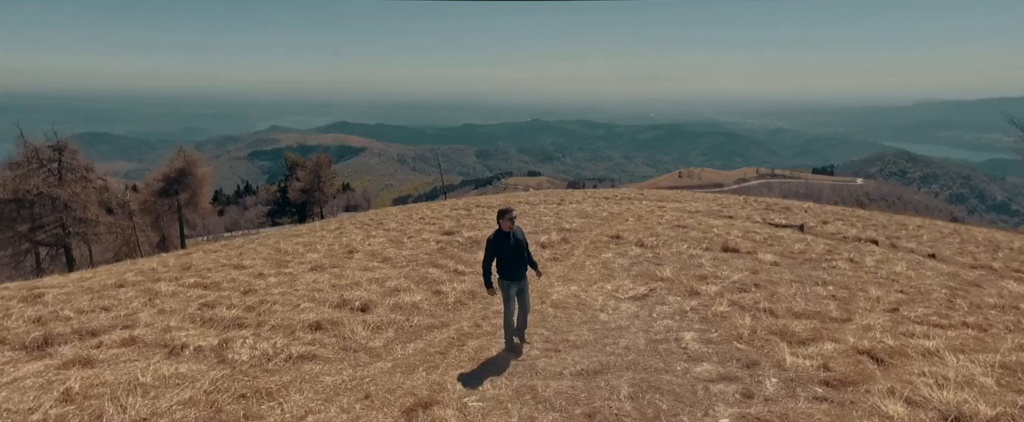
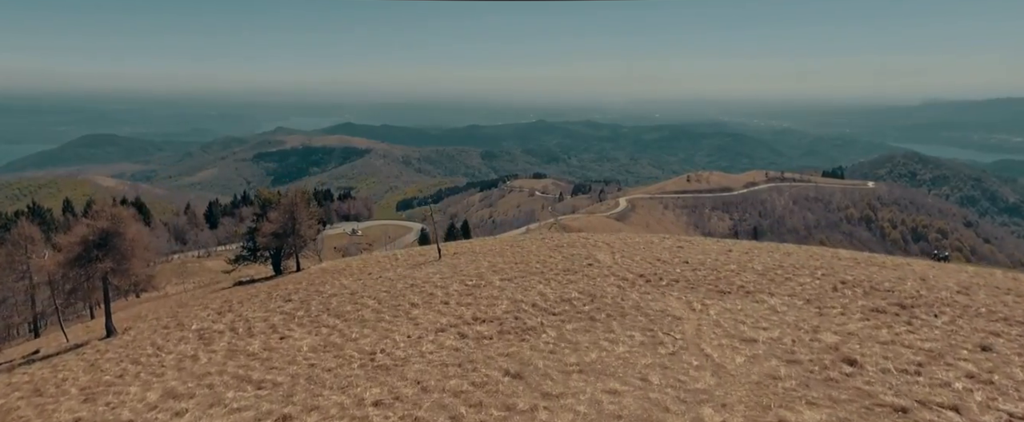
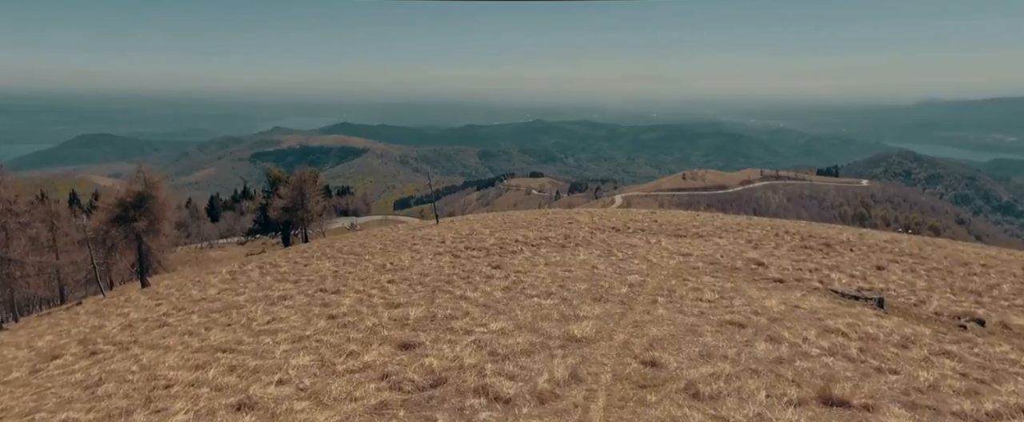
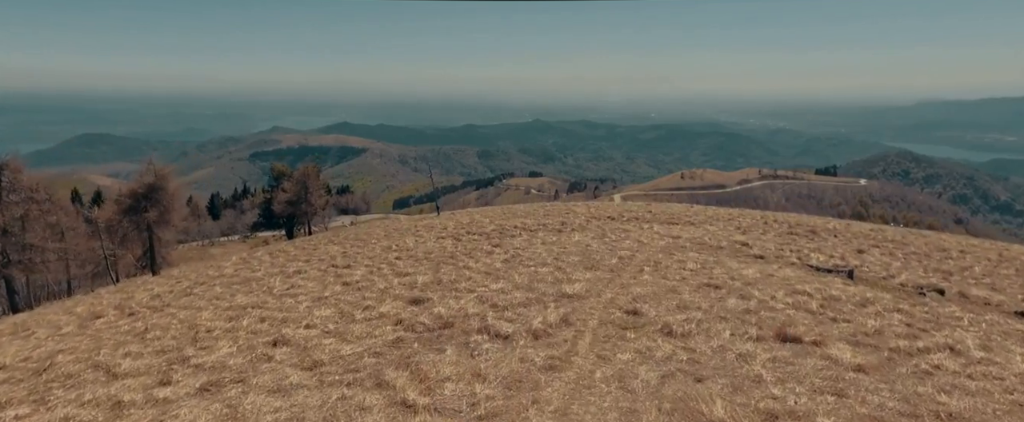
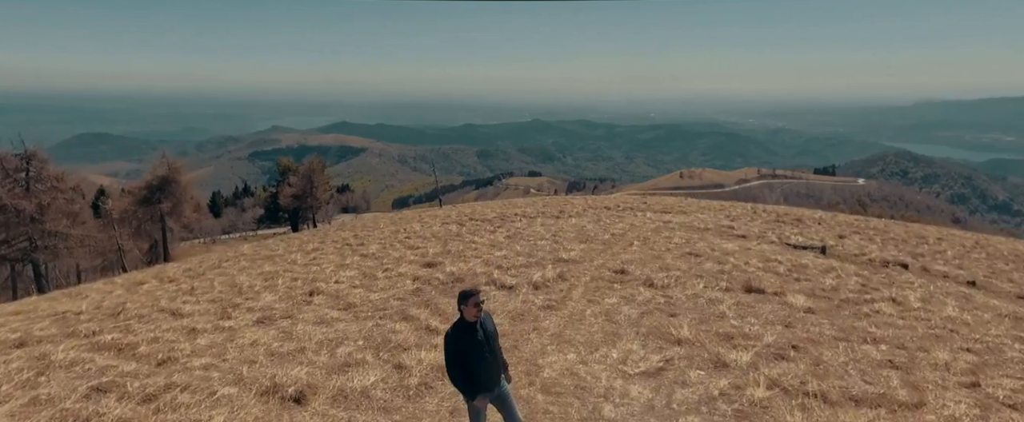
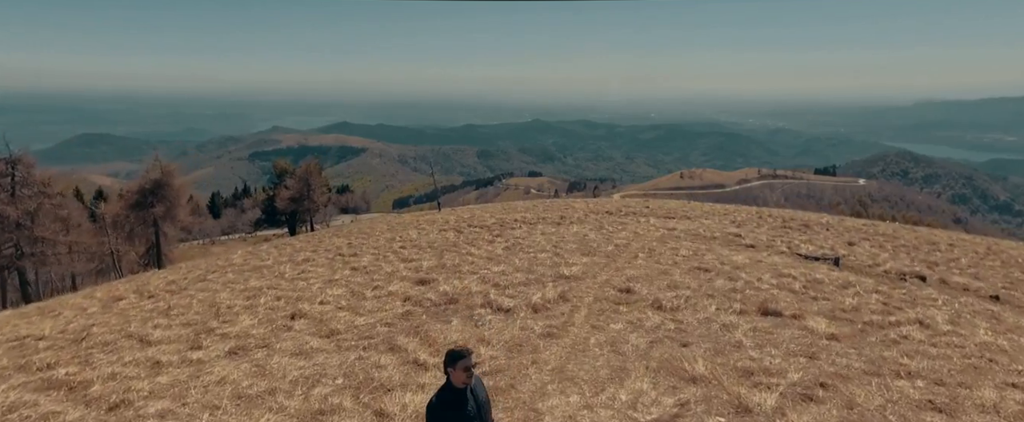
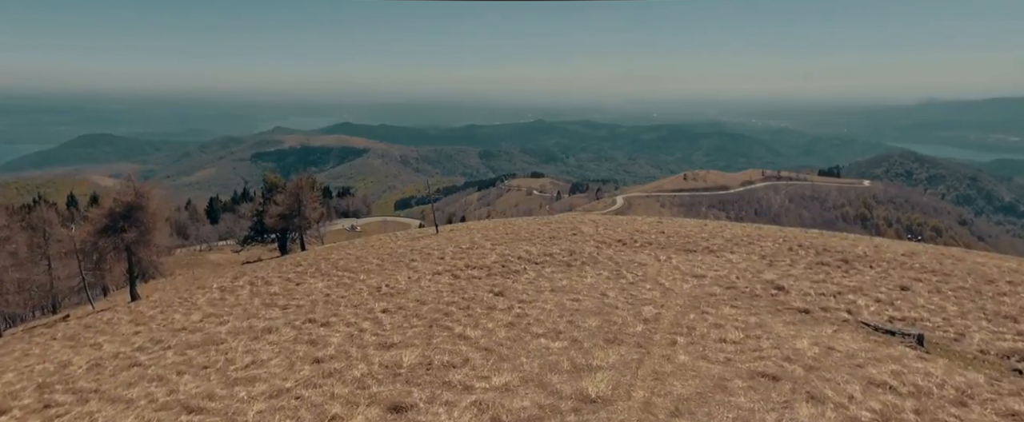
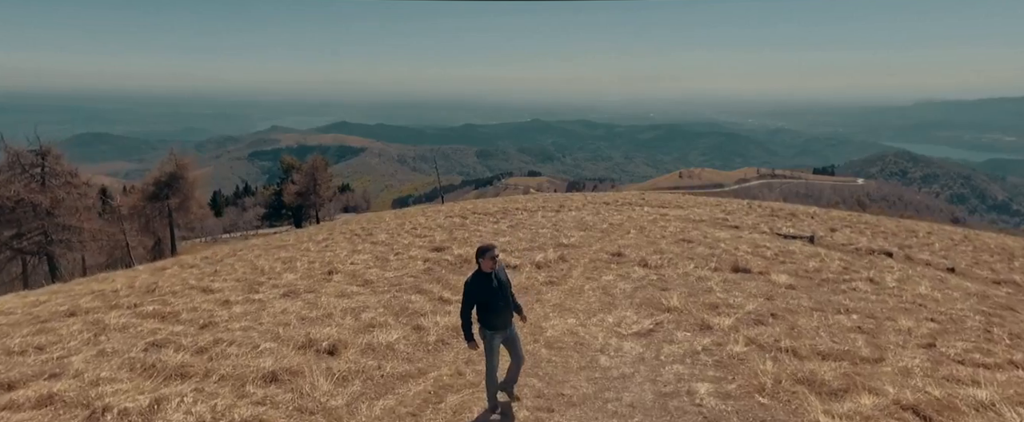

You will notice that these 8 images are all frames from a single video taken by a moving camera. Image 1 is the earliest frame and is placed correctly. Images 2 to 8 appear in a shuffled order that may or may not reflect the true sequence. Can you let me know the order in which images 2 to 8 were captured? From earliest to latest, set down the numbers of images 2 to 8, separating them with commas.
8, 5, 6, 4, 3, 7, 2
